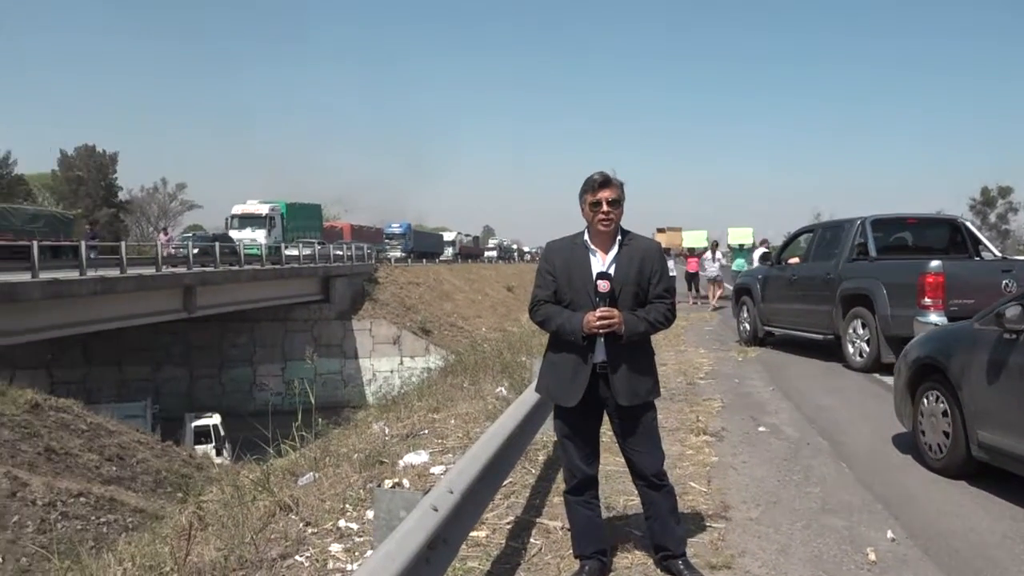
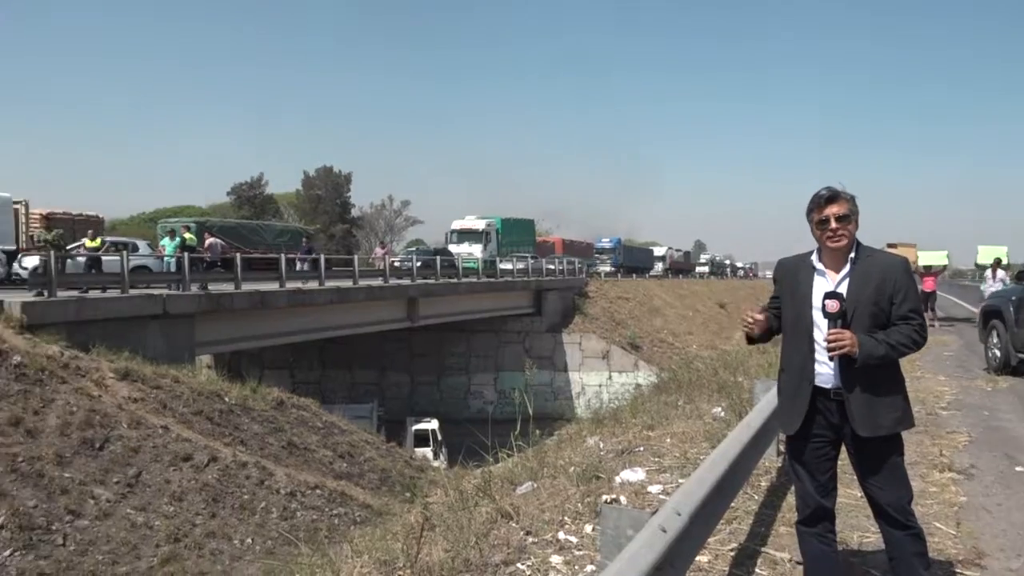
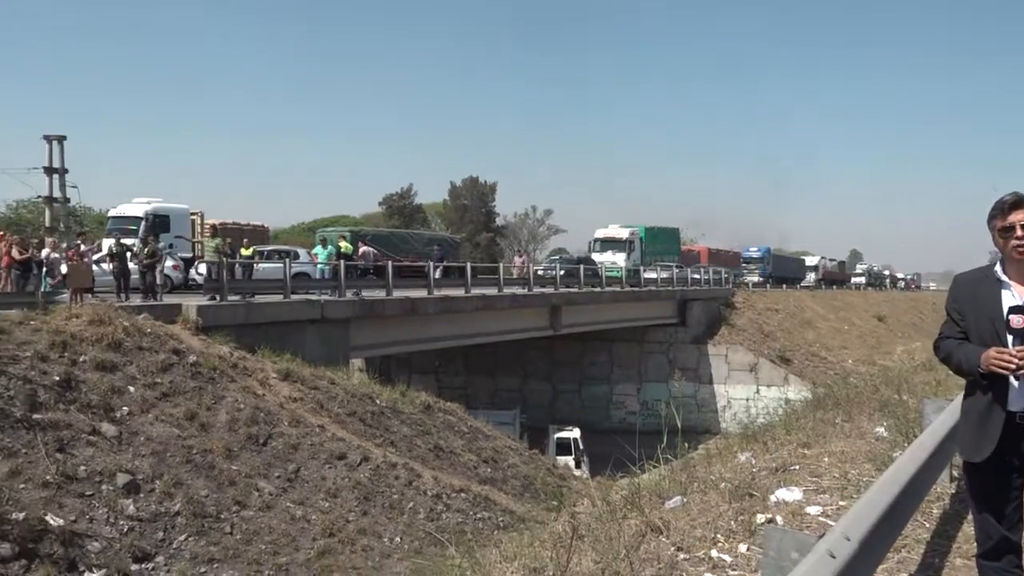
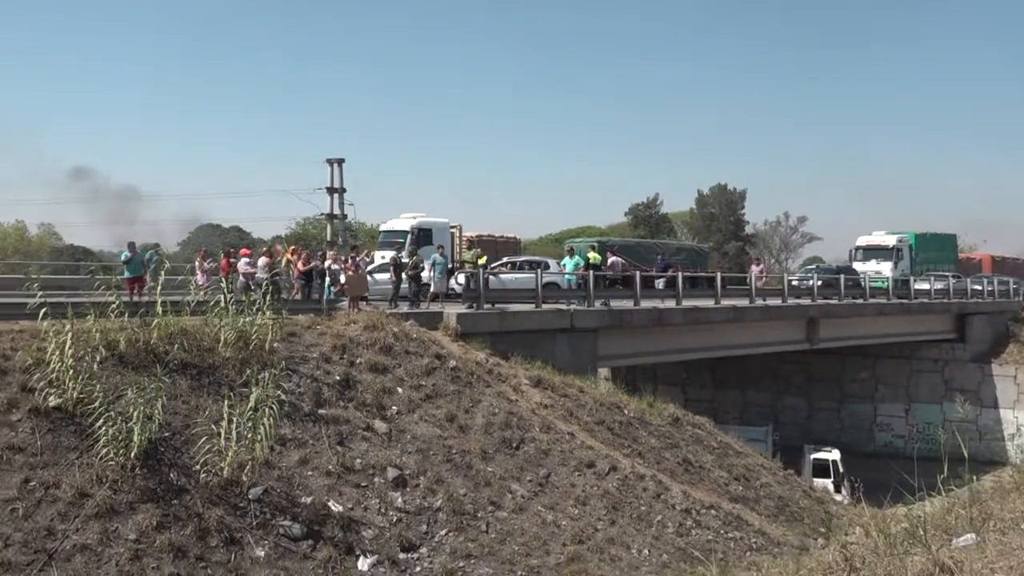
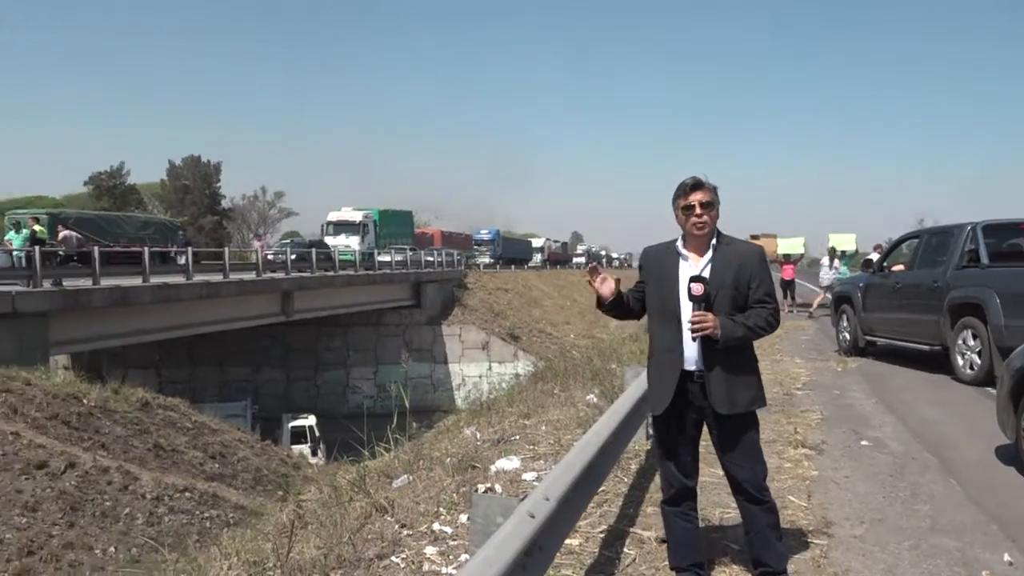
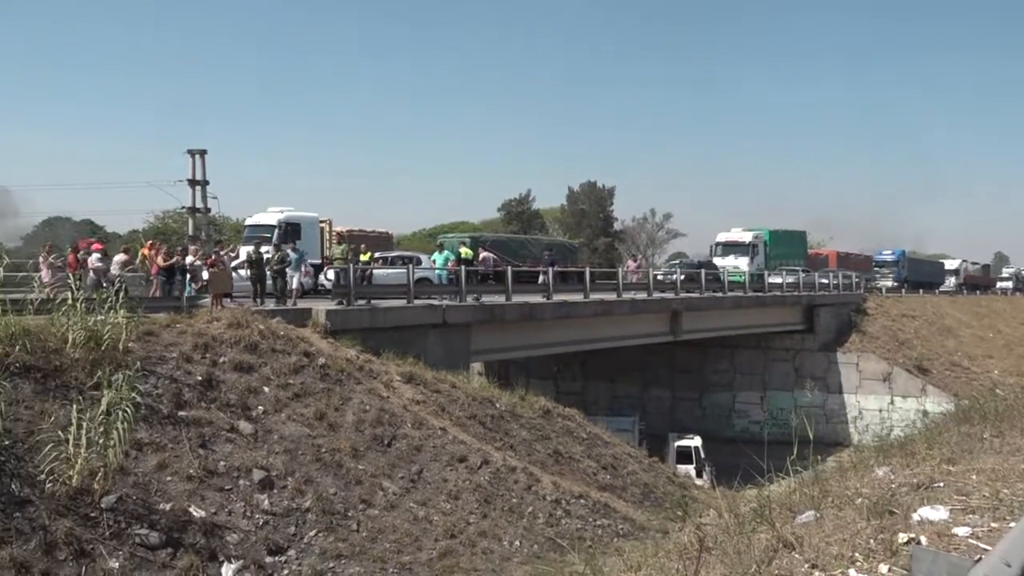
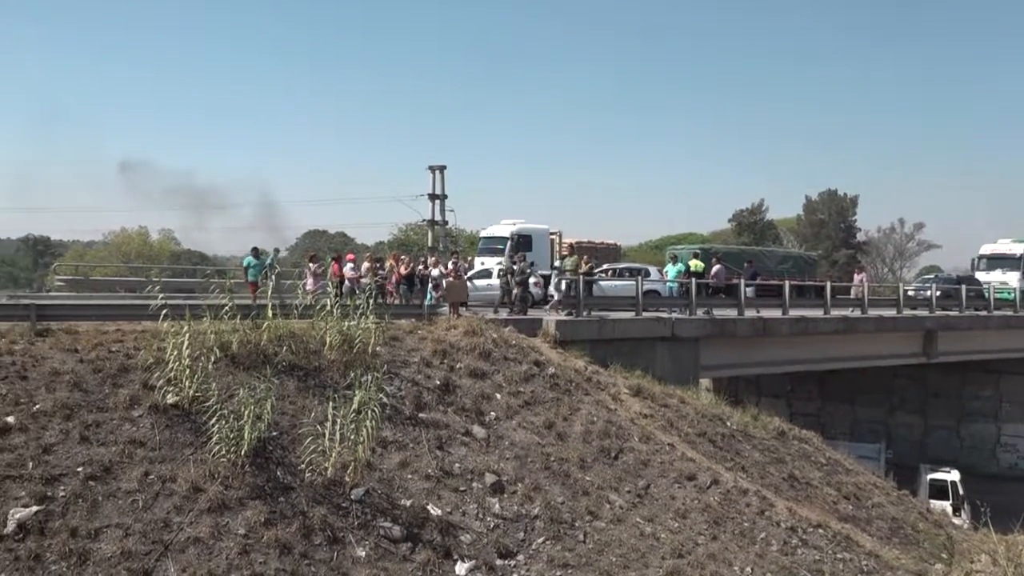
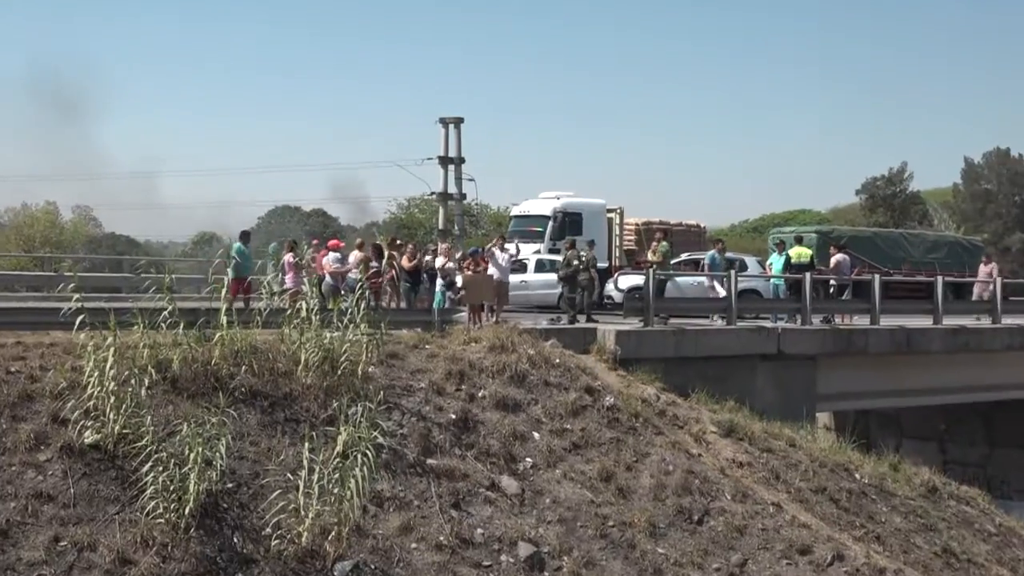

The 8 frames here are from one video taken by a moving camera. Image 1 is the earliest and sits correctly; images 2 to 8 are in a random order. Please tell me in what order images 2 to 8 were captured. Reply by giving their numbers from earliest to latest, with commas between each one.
5, 2, 3, 6, 4, 7, 8
